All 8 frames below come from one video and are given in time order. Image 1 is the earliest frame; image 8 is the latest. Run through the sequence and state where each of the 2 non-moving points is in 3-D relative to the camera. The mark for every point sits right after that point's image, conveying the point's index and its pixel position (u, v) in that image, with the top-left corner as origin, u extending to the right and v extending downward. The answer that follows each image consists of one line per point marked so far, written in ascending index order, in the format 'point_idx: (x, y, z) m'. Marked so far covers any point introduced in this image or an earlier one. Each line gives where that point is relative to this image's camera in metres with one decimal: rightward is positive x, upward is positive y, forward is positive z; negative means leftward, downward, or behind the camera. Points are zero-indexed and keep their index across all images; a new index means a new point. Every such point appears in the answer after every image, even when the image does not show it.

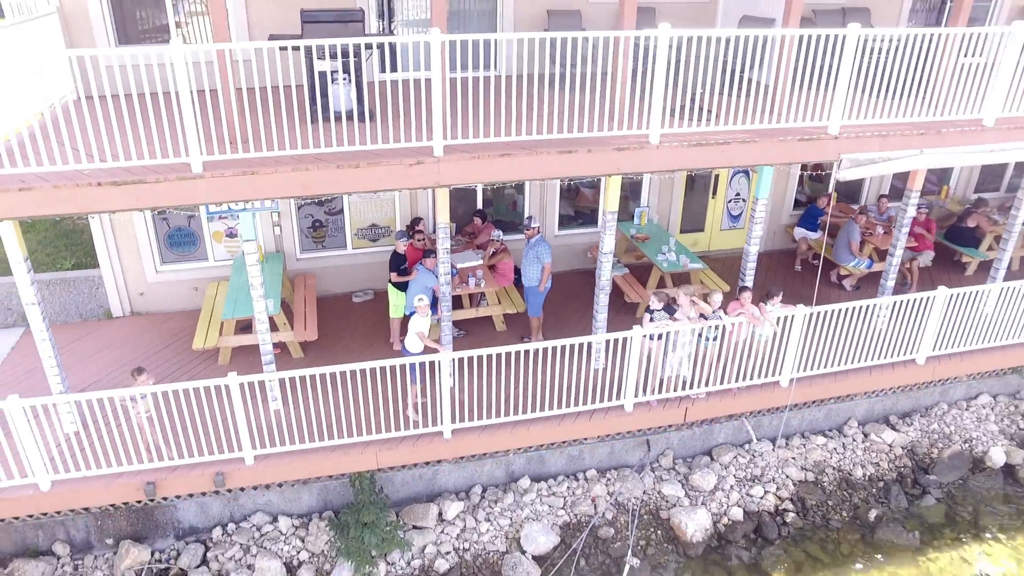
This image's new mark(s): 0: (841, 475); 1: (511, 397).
0: (+6.2, -3.5, +9.8) m
1: (0.0, -1.6, +7.9) m
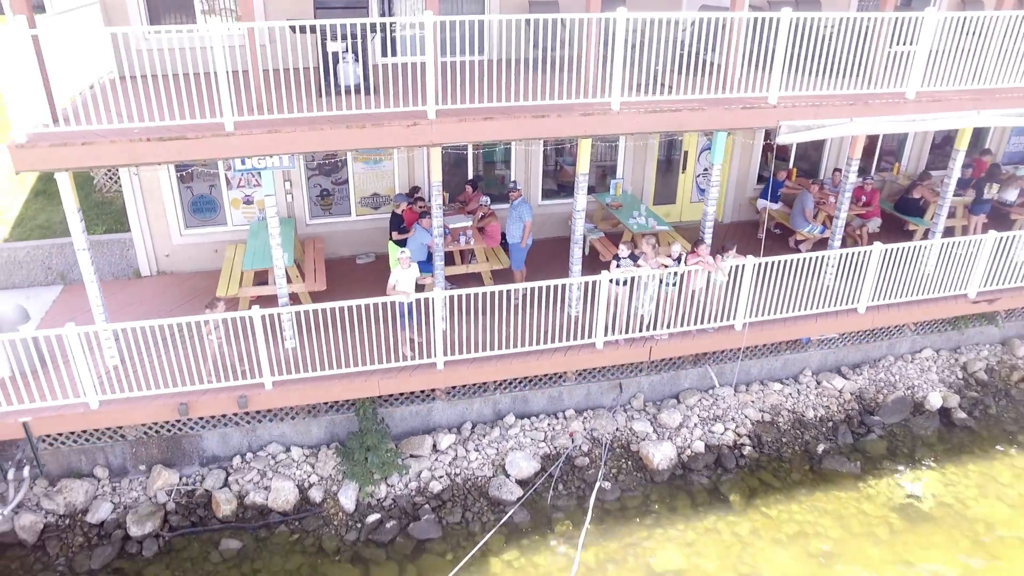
0: (+5.9, -2.7, +11.0) m
1: (-0.3, -0.8, +9.1) m
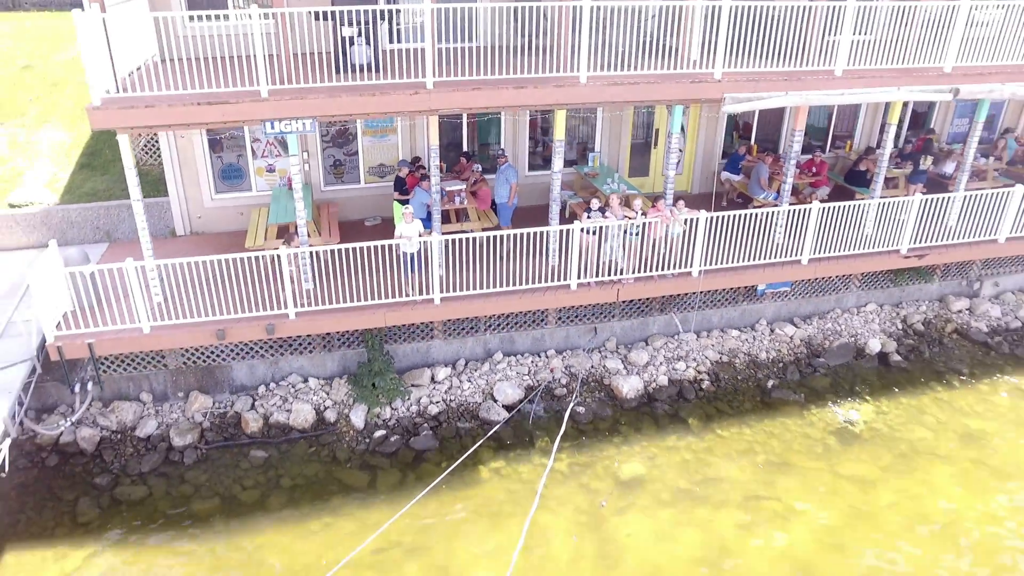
0: (+5.6, -1.7, +12.5) m
1: (-0.6, +0.3, +10.7) m
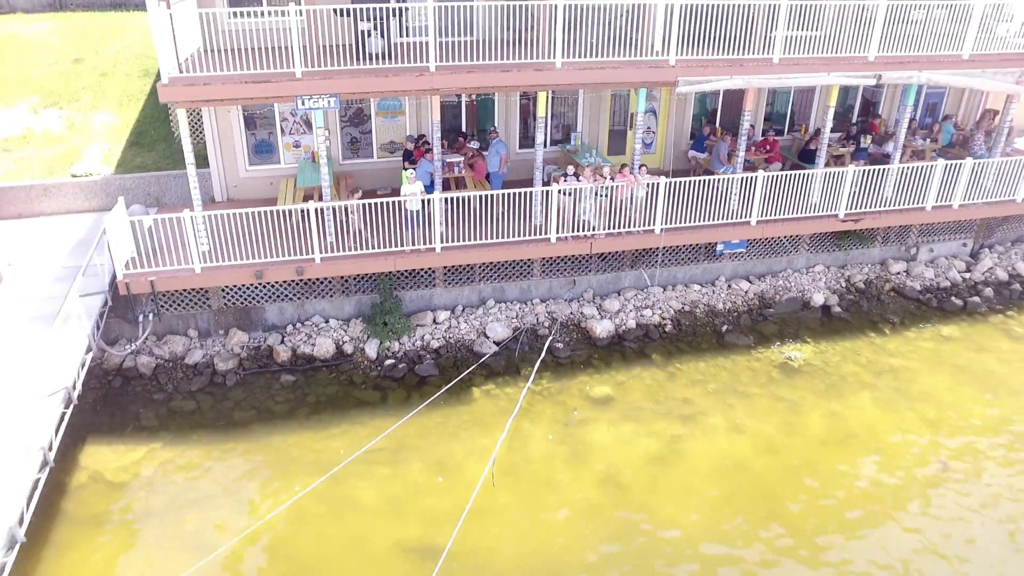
0: (+5.4, -0.5, +14.5) m
1: (-0.8, +1.4, +12.7) m
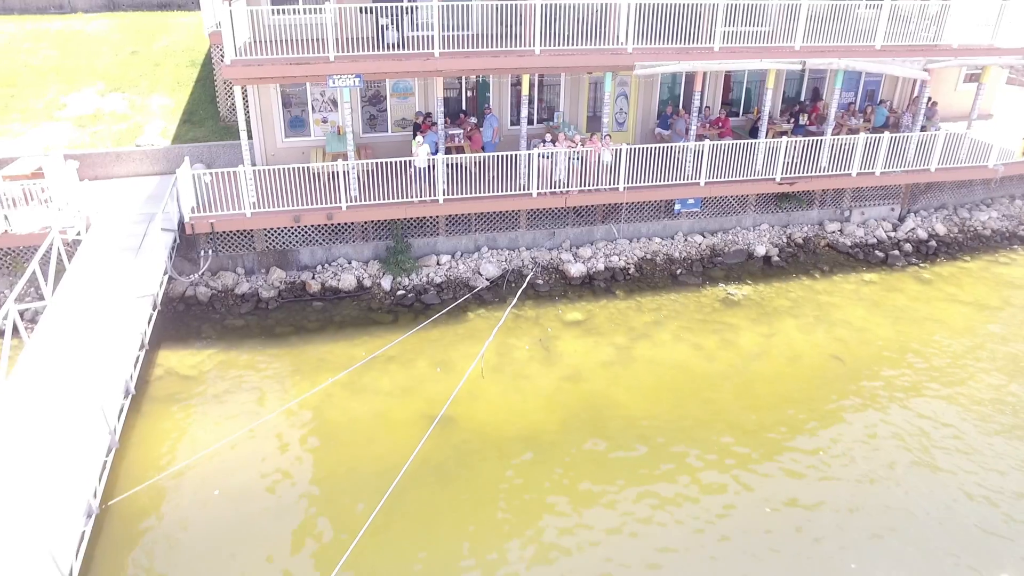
0: (+5.1, +1.0, +17.3) m
1: (-1.1, +3.0, +15.6) m
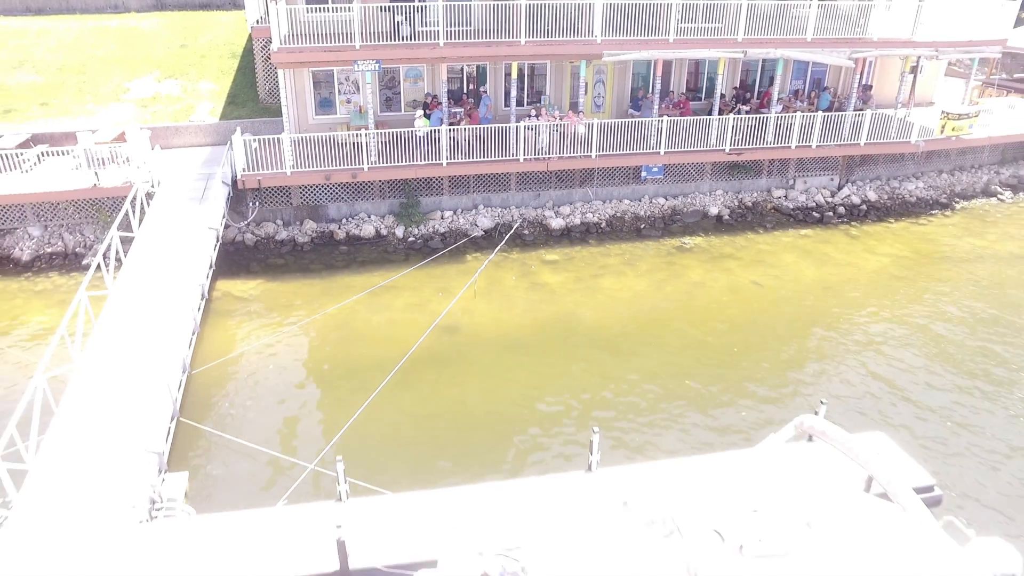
0: (+4.8, +2.8, +20.6) m
1: (-1.5, +4.9, +19.0) m
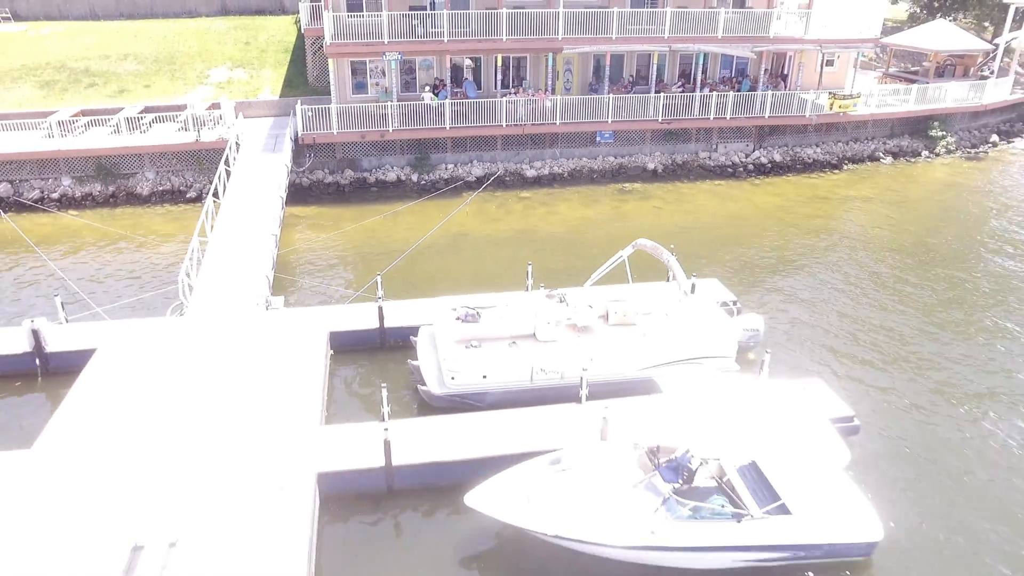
0: (+4.0, +6.1, +27.4) m
1: (-2.2, +8.2, +25.9) m
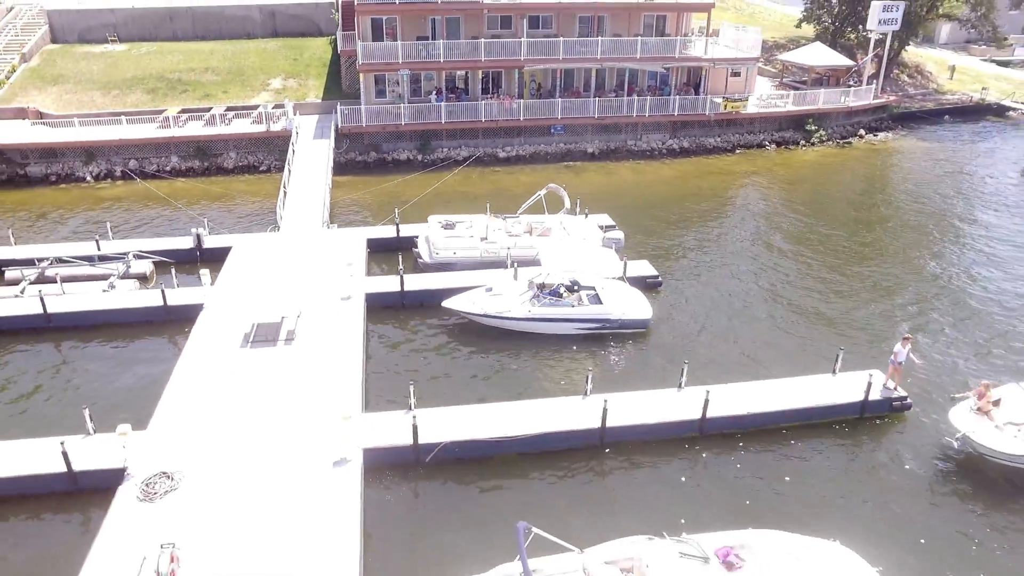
0: (+2.5, +9.6, +37.7) m
1: (-3.7, +11.8, +36.4) m
